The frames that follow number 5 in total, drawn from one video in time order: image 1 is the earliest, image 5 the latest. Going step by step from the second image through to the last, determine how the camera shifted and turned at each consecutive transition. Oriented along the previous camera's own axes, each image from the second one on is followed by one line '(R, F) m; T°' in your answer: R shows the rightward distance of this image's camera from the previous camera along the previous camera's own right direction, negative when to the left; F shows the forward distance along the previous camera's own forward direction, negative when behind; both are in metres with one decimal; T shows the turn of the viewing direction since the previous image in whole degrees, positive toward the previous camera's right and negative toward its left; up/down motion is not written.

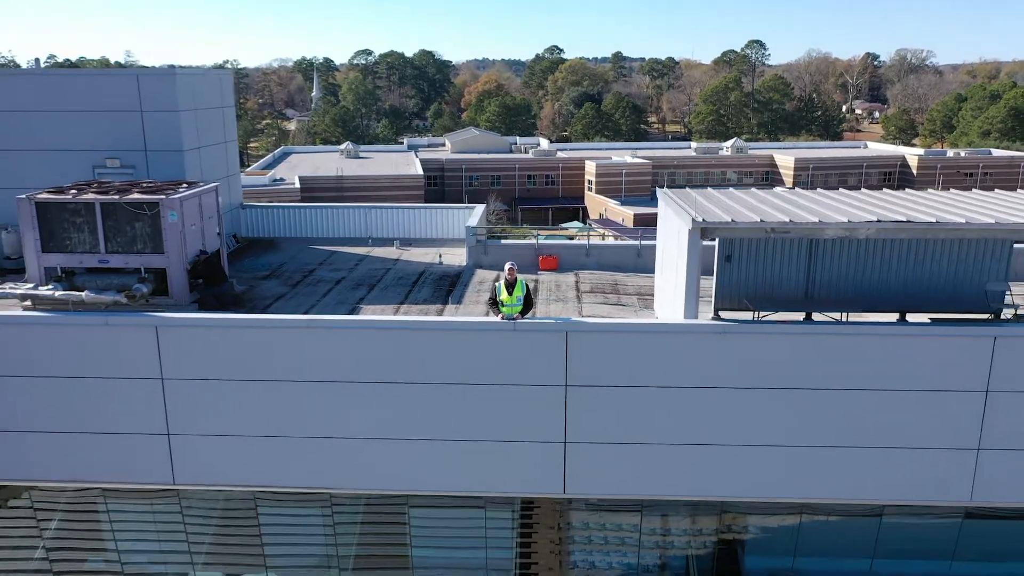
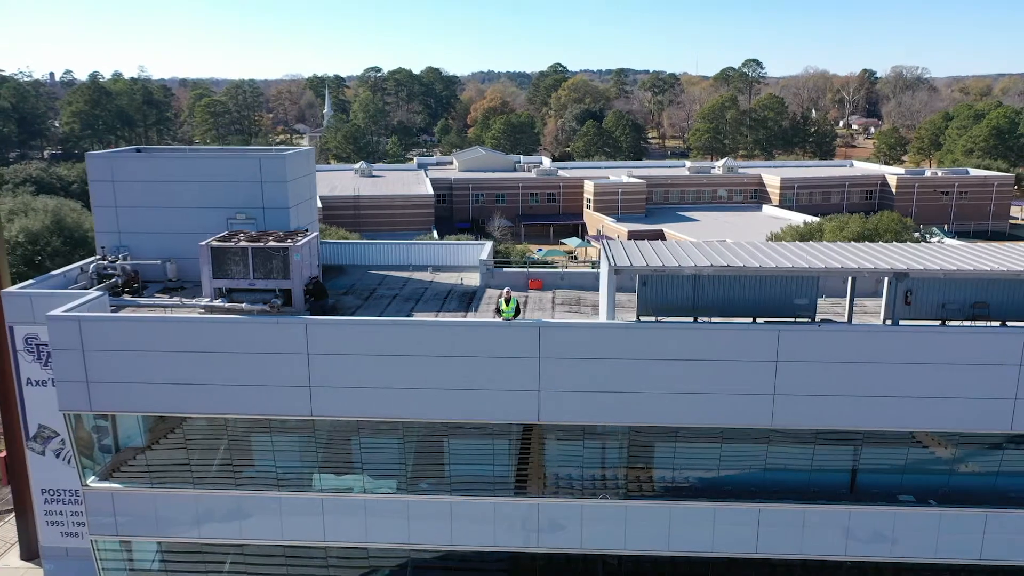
(+0.1, -3.8) m; 0°
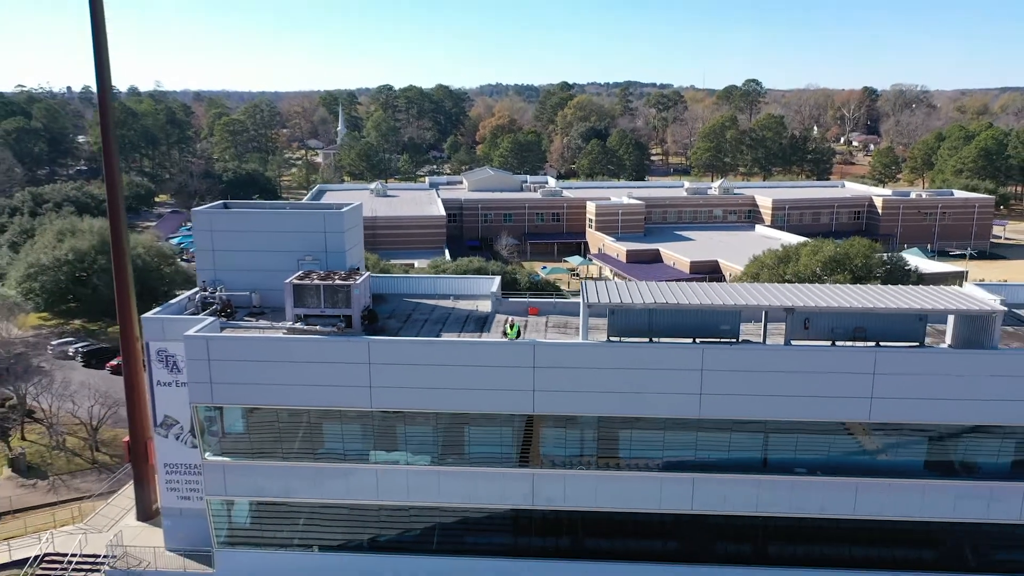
(+0.1, -3.6) m; -1°
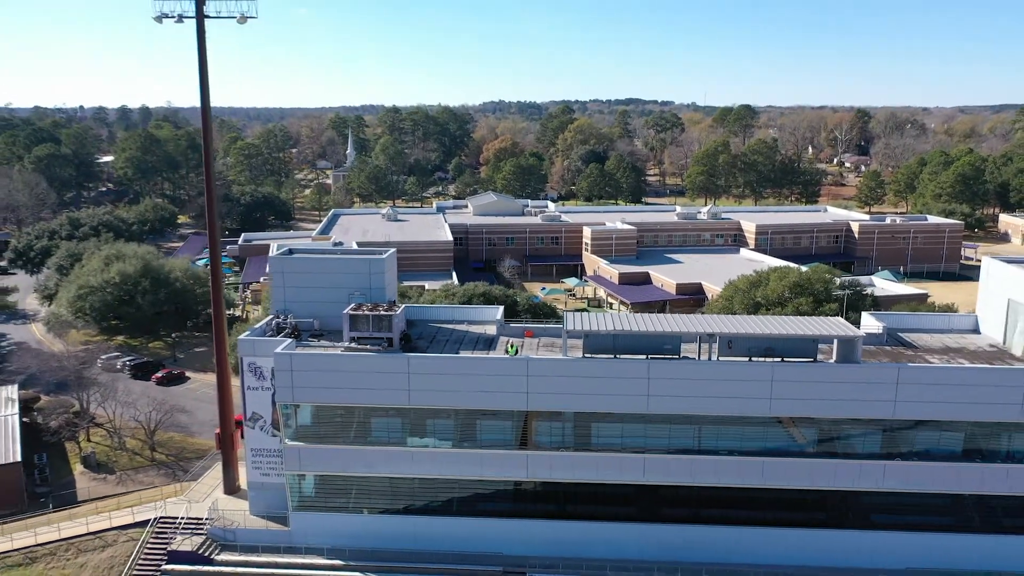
(+0.1, -4.8) m; 0°
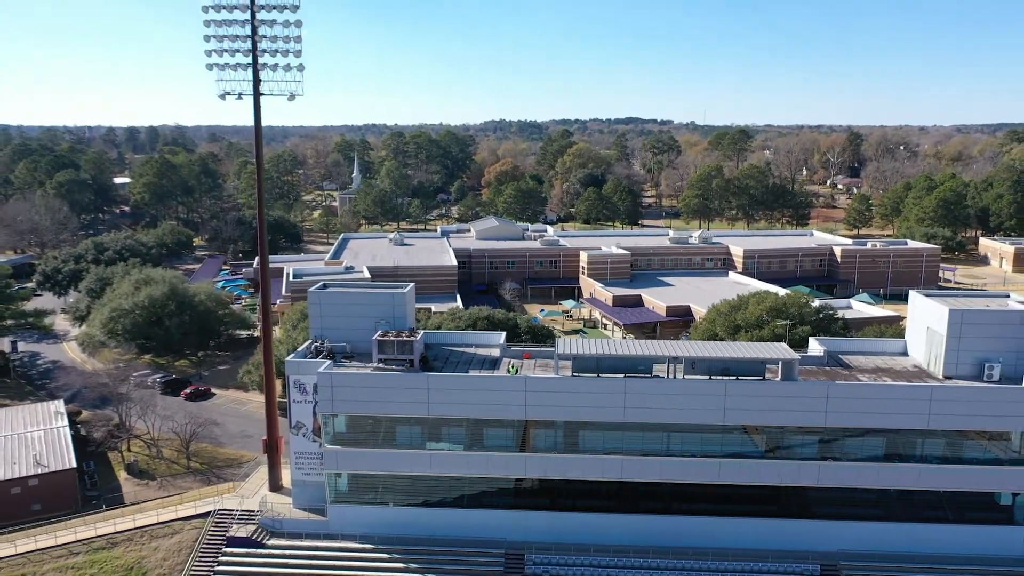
(0.0, -3.9) m; 0°
